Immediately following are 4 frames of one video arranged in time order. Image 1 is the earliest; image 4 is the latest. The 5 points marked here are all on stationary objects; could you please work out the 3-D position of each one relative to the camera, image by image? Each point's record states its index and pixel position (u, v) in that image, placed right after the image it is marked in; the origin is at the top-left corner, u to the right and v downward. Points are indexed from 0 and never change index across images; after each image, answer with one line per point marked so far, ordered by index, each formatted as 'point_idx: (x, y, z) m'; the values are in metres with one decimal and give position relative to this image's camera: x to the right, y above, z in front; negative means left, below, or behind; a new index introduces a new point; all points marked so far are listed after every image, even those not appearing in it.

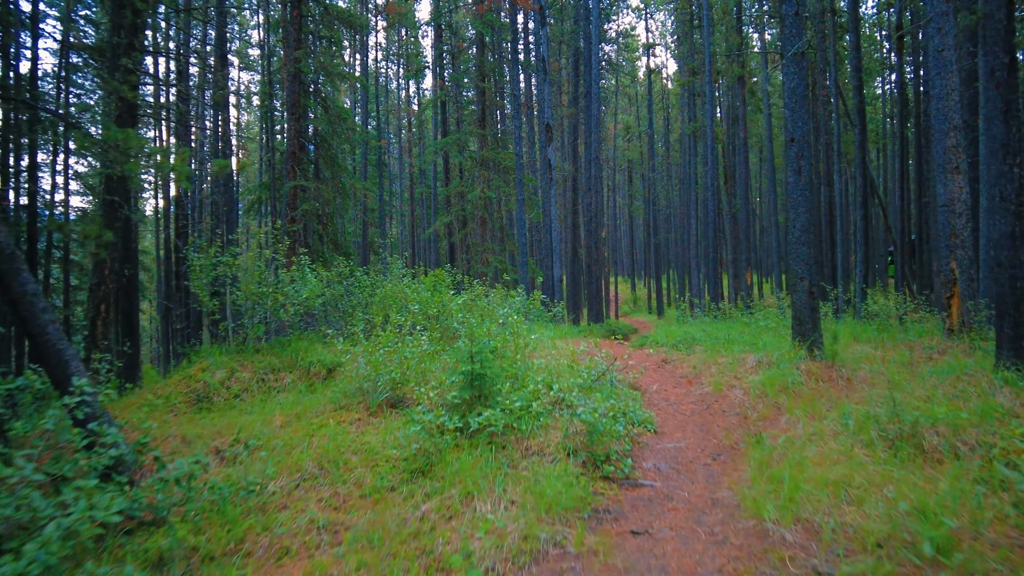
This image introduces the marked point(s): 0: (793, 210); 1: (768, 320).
0: (+3.2, +0.9, +7.6) m
1: (+4.3, -0.6, +10.9) m
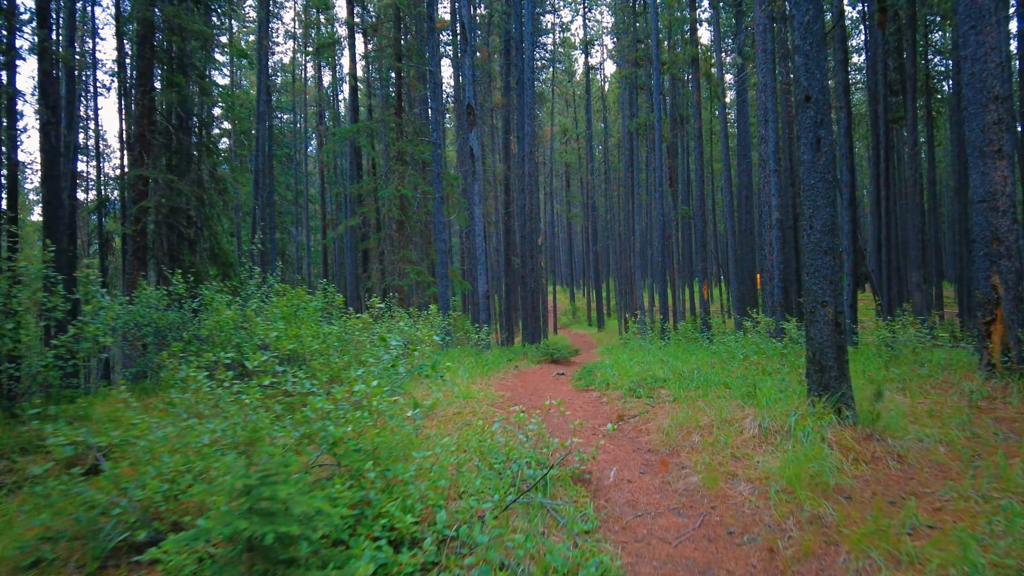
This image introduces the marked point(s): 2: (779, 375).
0: (+2.3, +0.7, +5.2) m
1: (+3.0, -0.9, +8.6) m
2: (+2.9, -1.0, +7.0) m
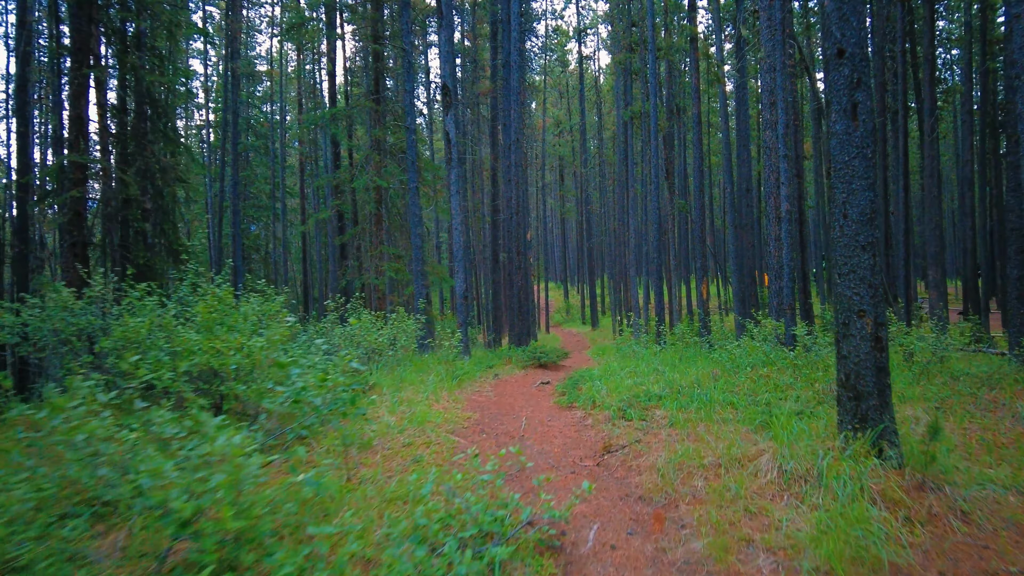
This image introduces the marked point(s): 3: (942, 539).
0: (+2.0, +0.6, +4.1) m
1: (+2.7, -0.9, +7.5) m
2: (+2.6, -1.0, +6.0) m
3: (+2.1, -1.2, +3.2) m
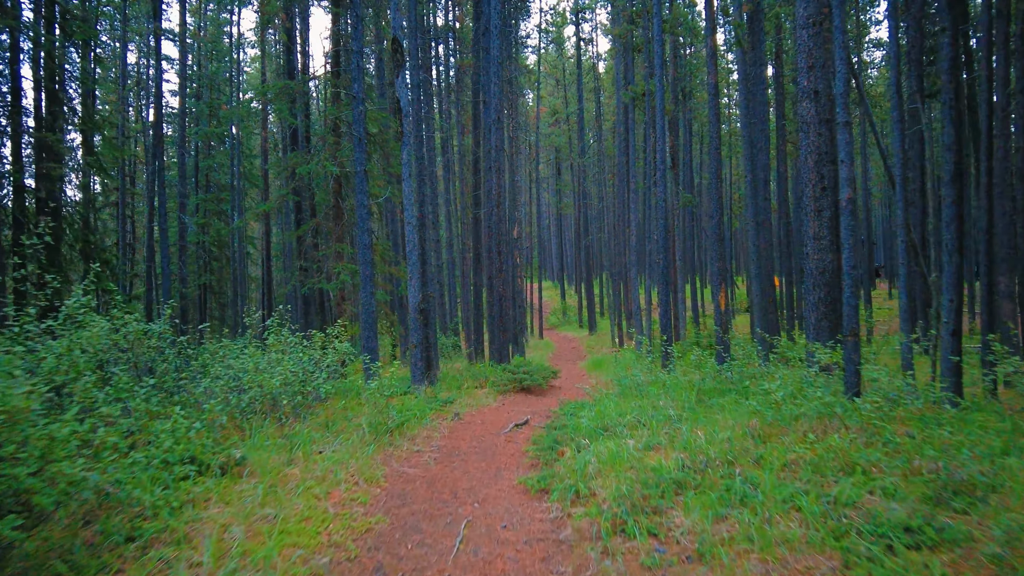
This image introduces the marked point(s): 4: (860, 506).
0: (+1.6, +0.5, +1.8) m
1: (+2.3, -1.0, +5.2) m
2: (+2.2, -1.2, +3.7) m
3: (+1.7, -1.4, +1.0) m
4: (+2.0, -1.2, +3.7) m
